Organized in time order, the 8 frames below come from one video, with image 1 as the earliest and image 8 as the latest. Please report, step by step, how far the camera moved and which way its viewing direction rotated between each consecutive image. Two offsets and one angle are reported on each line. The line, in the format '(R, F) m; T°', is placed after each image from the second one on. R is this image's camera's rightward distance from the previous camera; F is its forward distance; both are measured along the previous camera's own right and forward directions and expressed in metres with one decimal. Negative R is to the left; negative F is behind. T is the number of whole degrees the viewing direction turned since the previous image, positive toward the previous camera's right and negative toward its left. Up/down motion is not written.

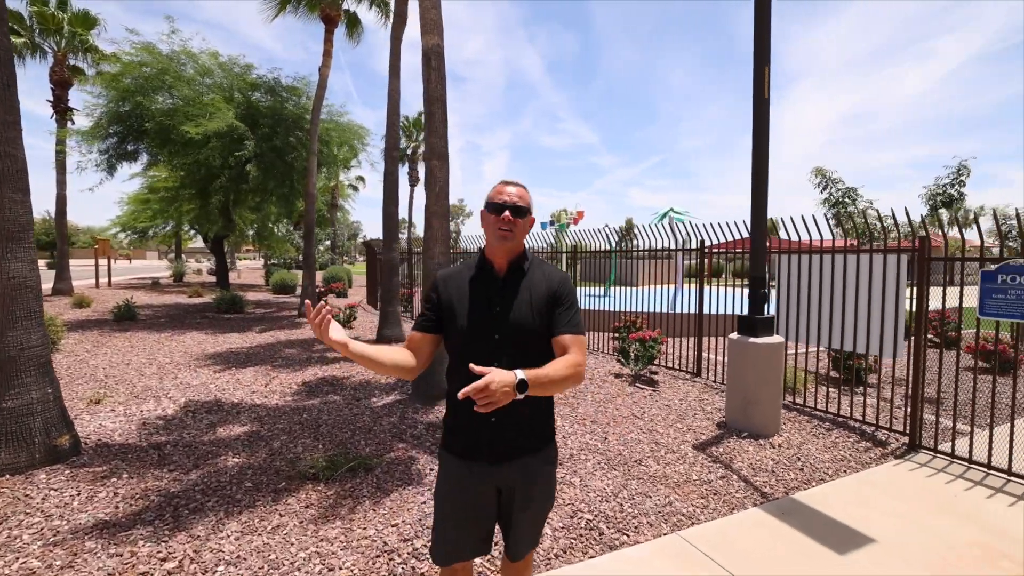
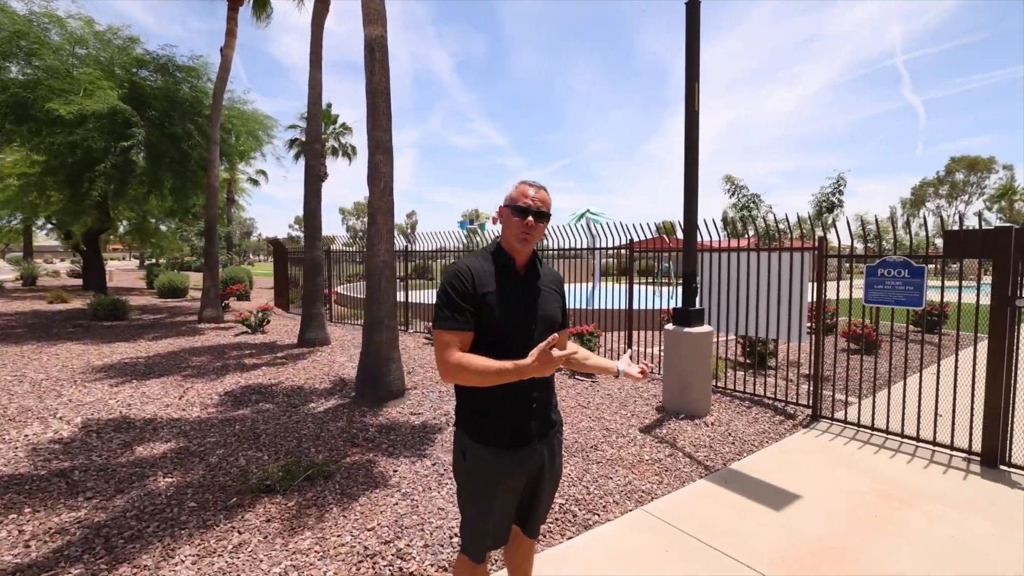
(-0.5, 0.0) m; +11°
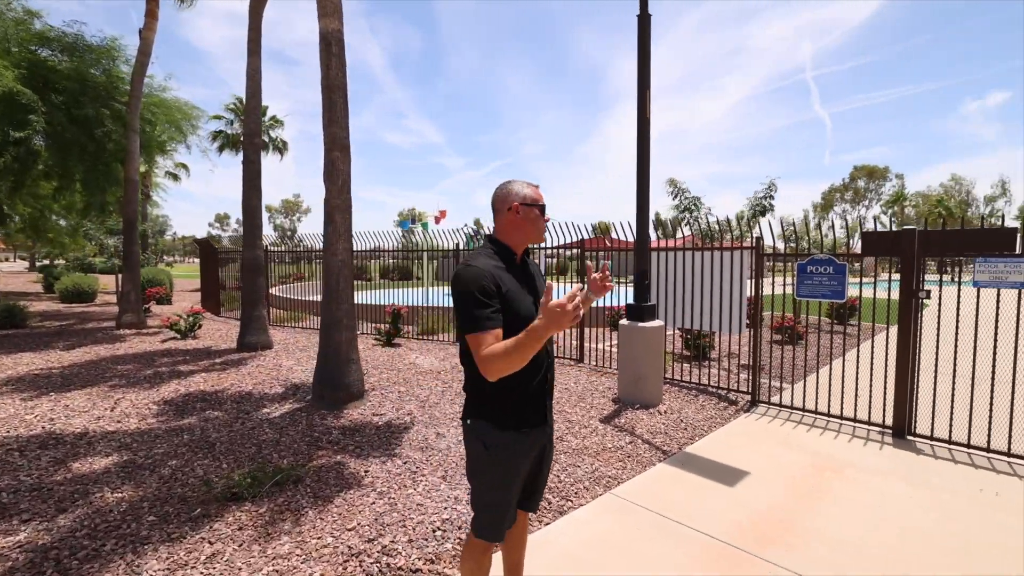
(-0.3, -0.1) m; +7°
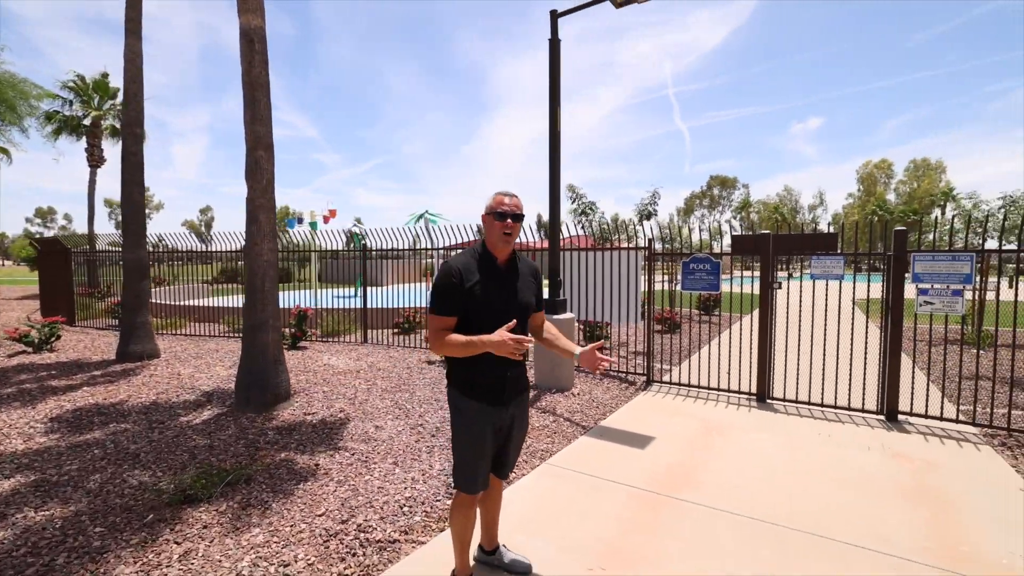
(-0.5, -0.4) m; +13°
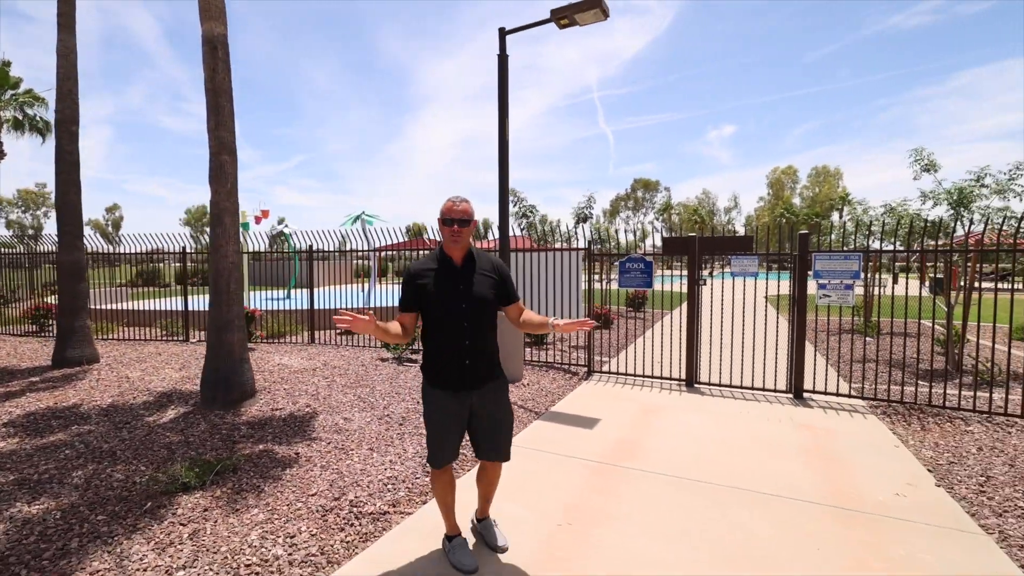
(-0.3, -0.5) m; +7°
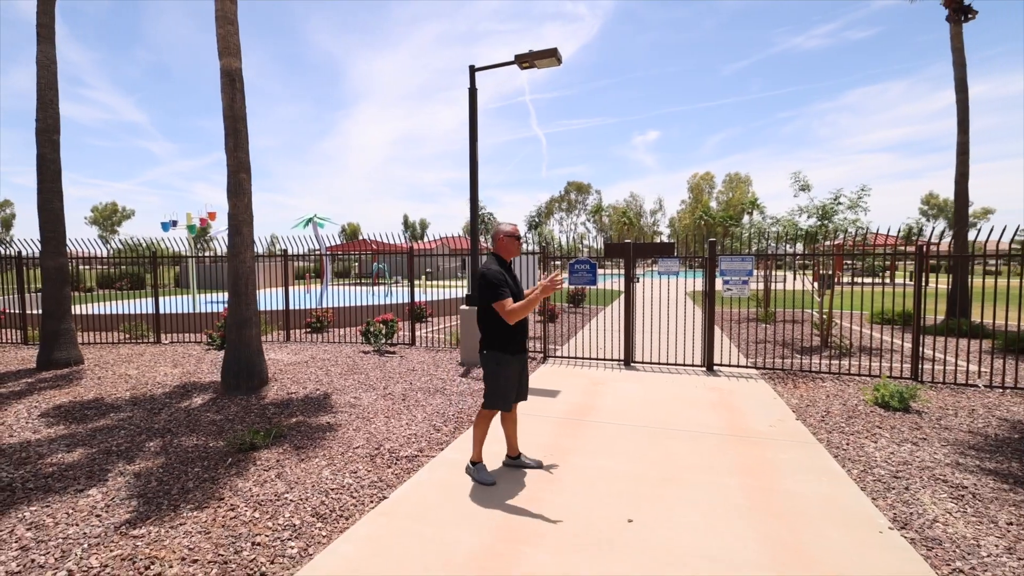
(-0.6, -1.3) m; +8°
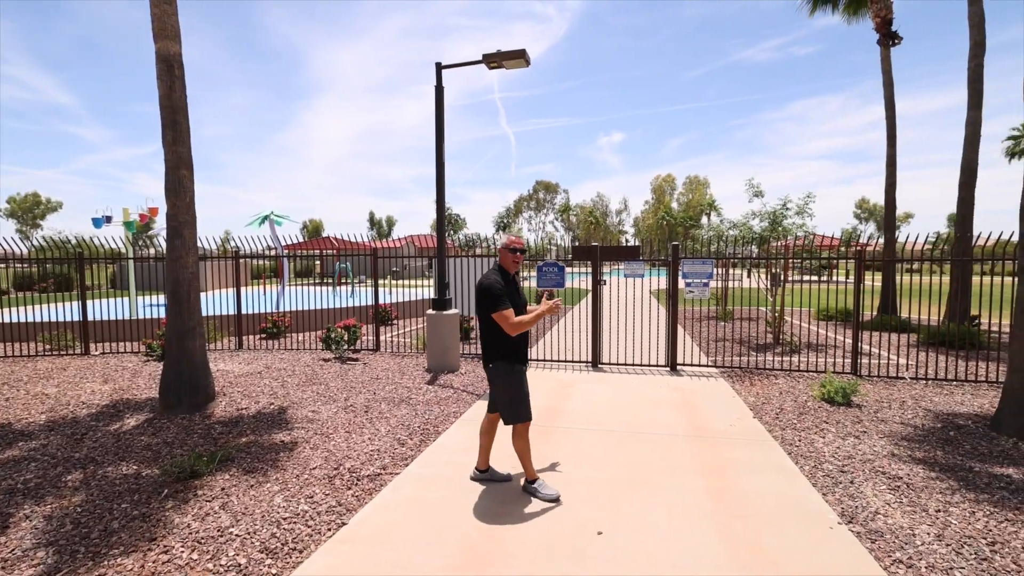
(0.0, +0.3) m; +4°
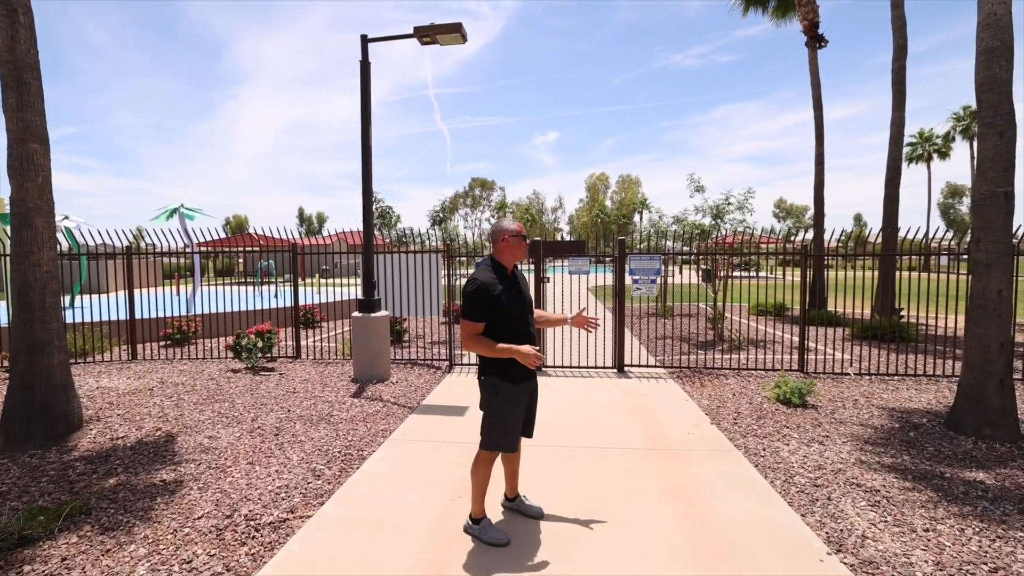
(0.0, +0.7) m; +7°
